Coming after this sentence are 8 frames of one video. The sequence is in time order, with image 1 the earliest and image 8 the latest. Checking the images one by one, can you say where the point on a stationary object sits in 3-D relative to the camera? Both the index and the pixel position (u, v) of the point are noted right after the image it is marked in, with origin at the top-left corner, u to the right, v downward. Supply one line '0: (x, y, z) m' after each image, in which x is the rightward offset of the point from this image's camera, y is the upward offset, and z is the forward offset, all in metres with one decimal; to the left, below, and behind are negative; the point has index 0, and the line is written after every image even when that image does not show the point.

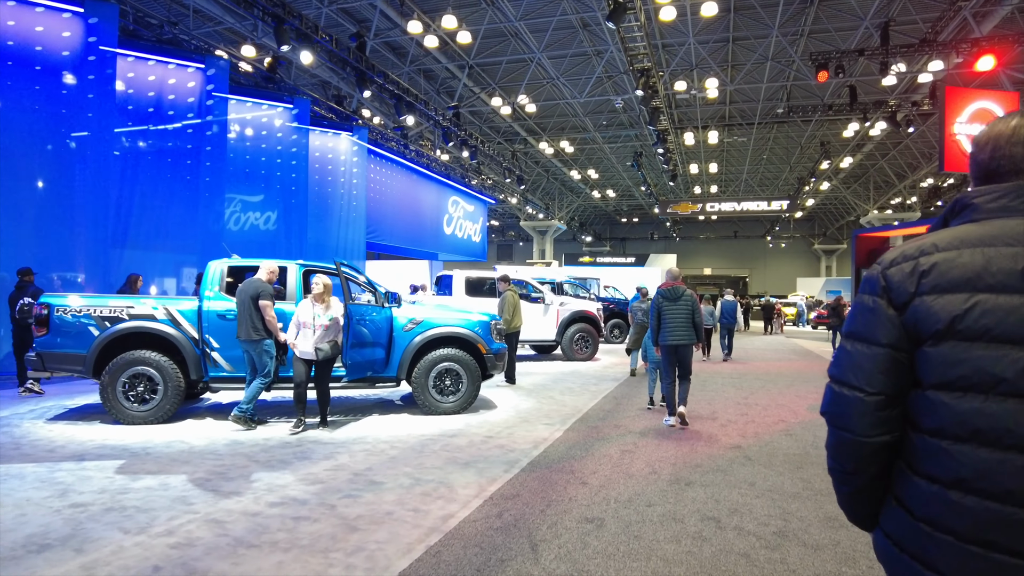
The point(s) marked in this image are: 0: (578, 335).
0: (+1.1, -0.8, +10.9) m
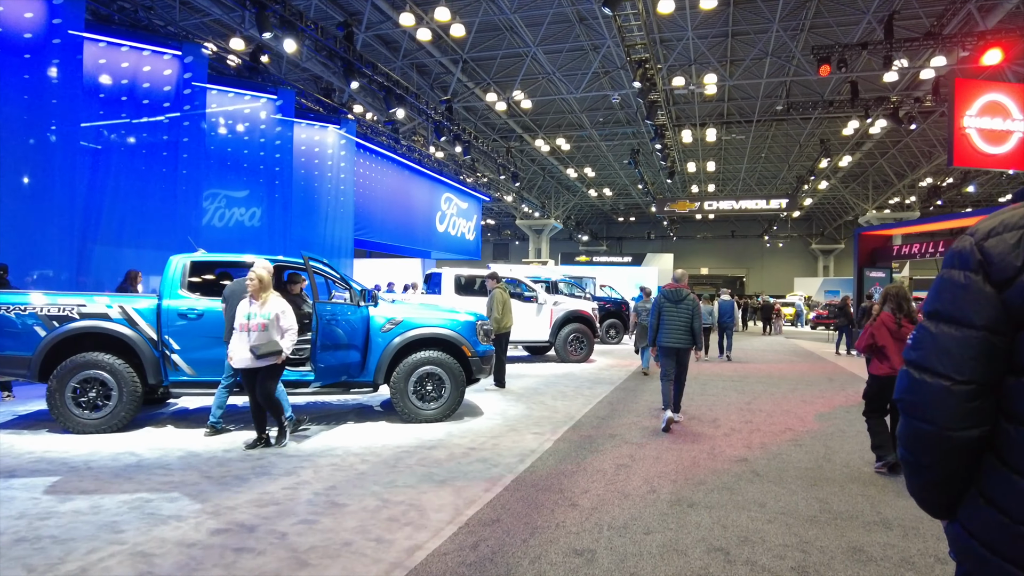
0: (+1.0, -0.8, +10.5) m
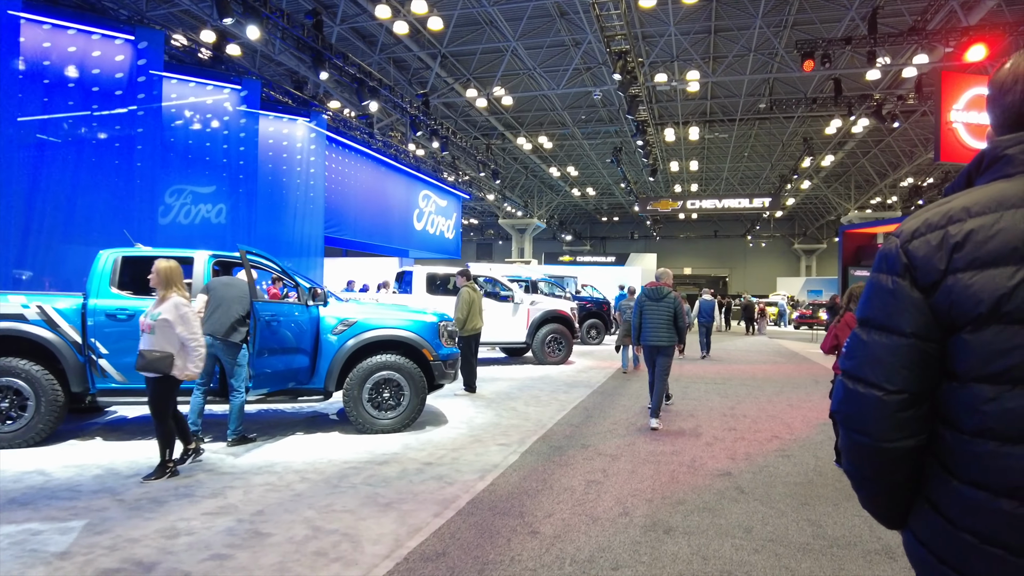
0: (+0.6, -0.8, +10.1) m
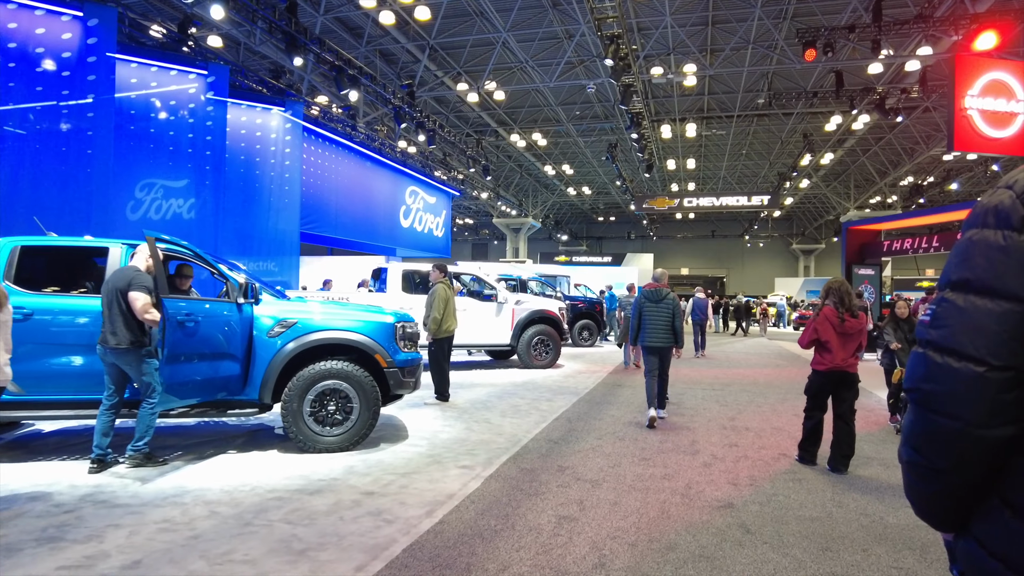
0: (+0.3, -0.7, +9.4) m
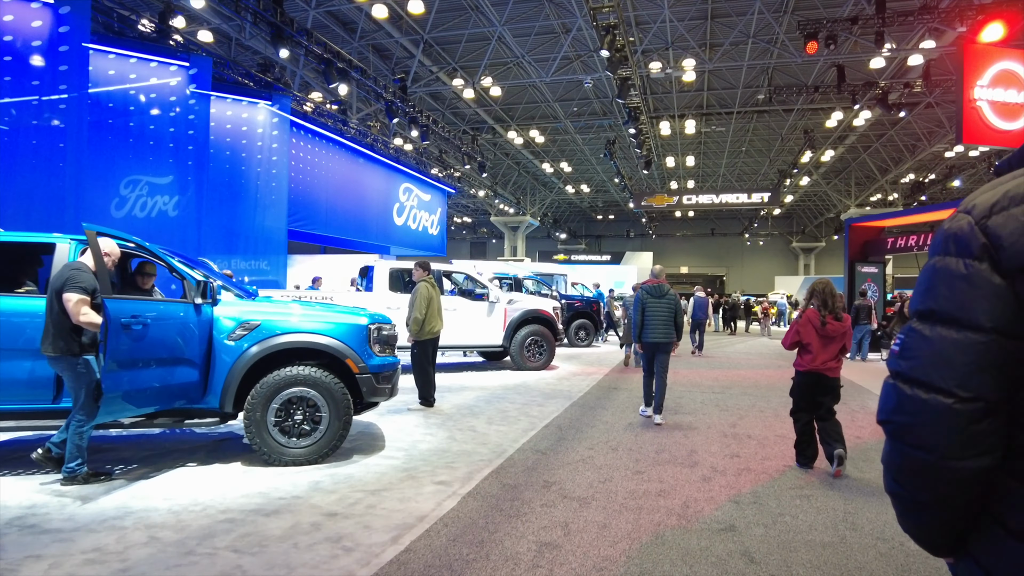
0: (+0.2, -0.7, +9.1) m
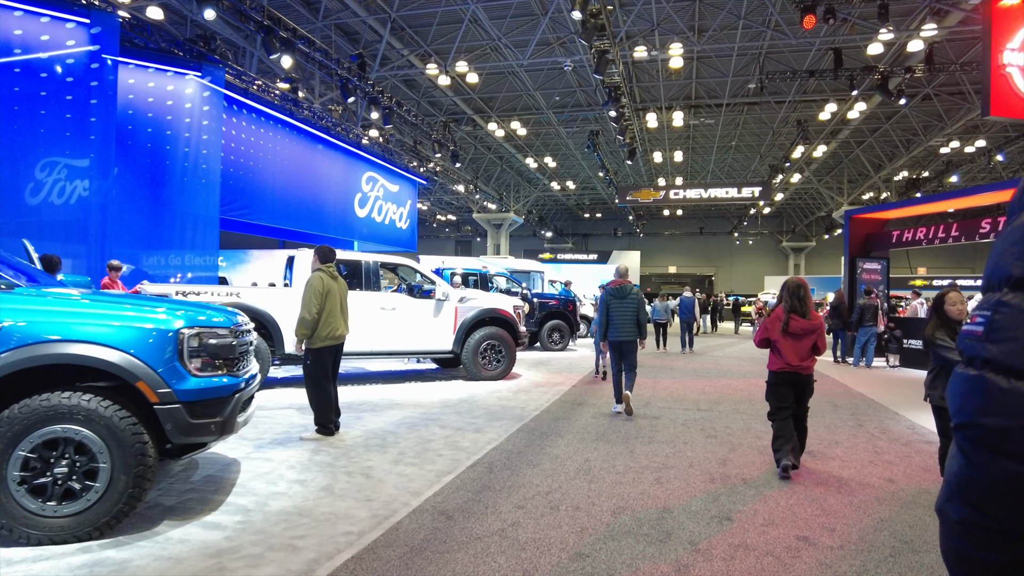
0: (-0.3, -0.7, +7.8) m
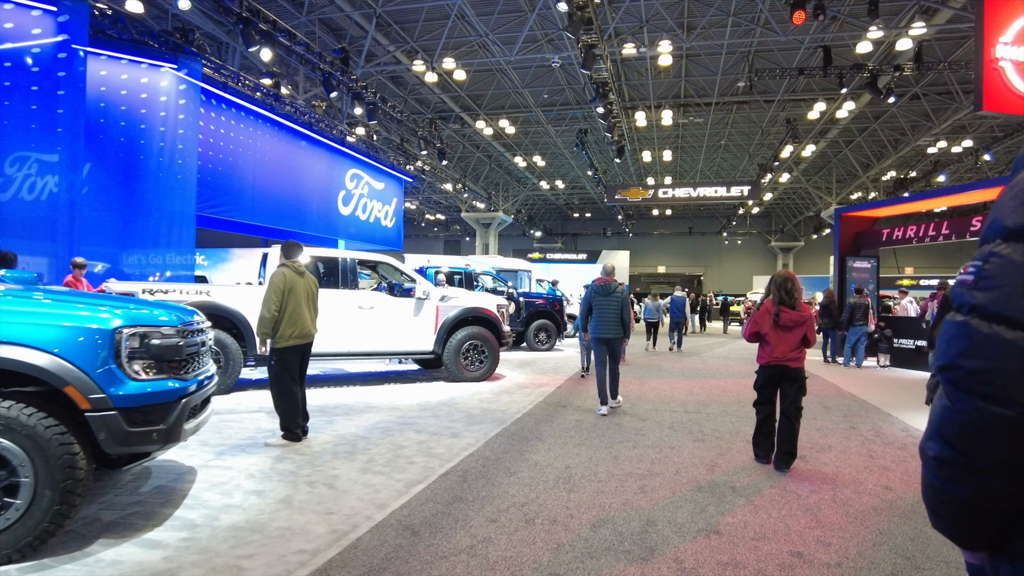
0: (-0.5, -0.6, +7.6) m
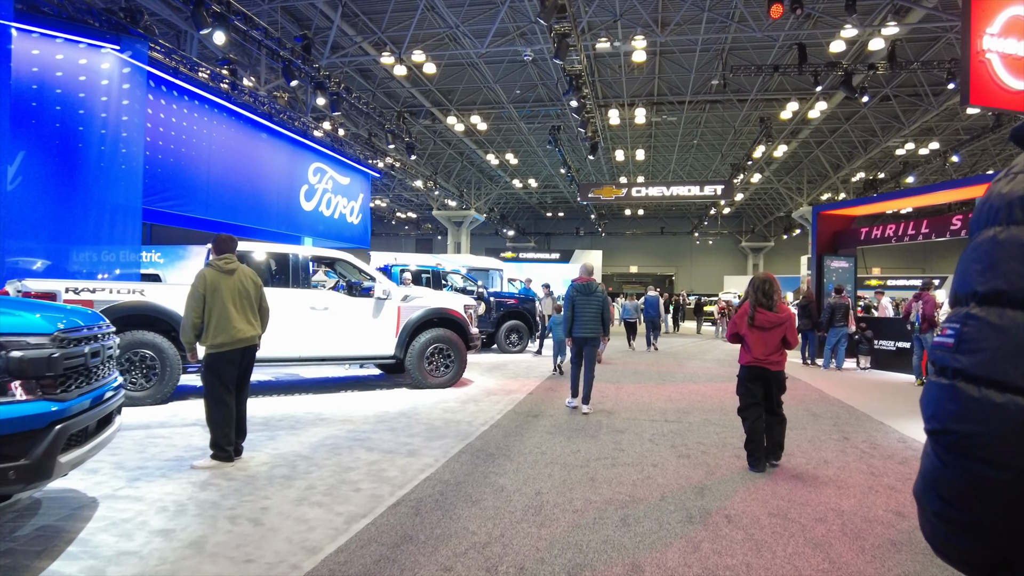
0: (-0.9, -0.6, +7.0) m
